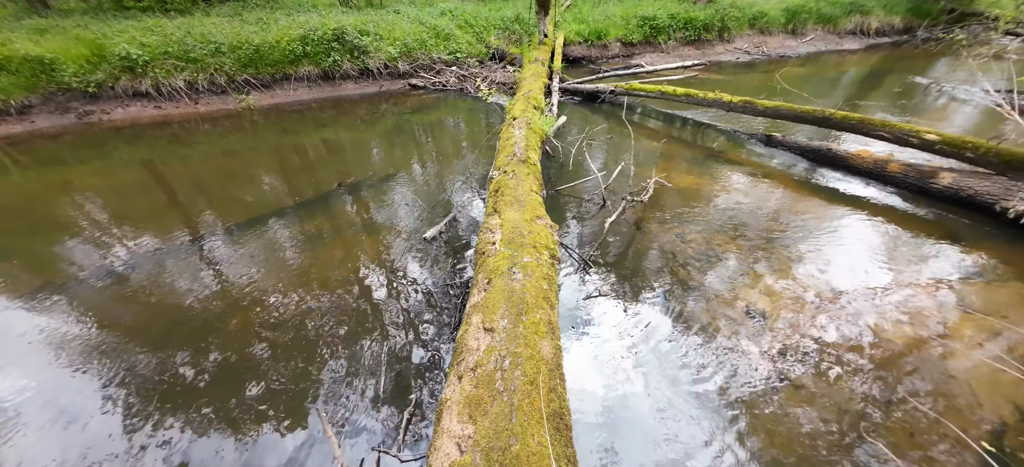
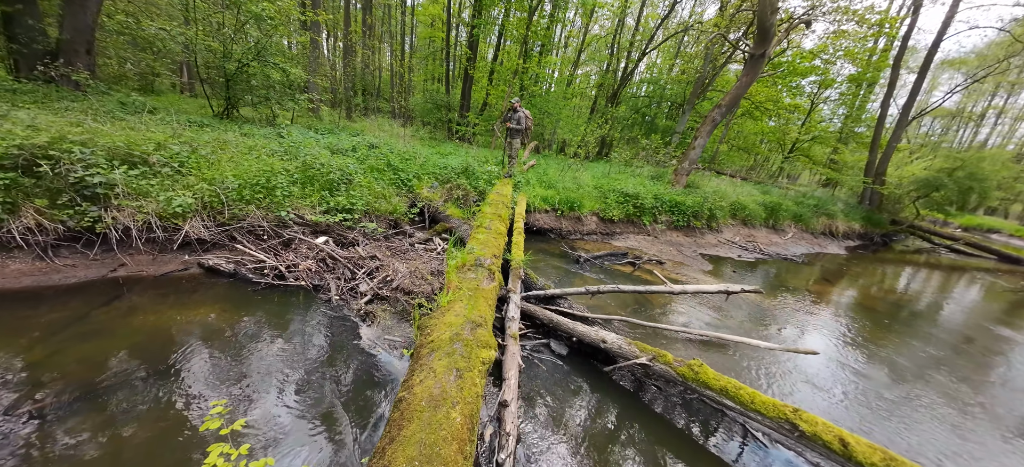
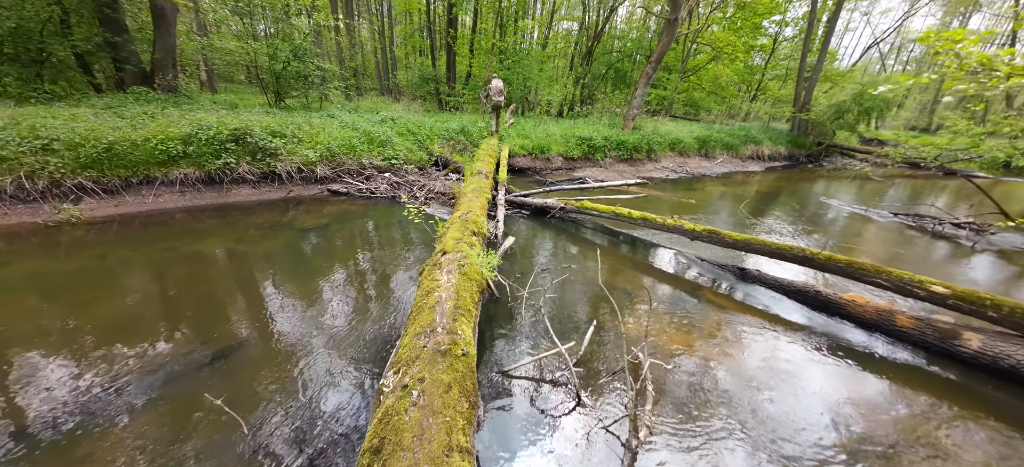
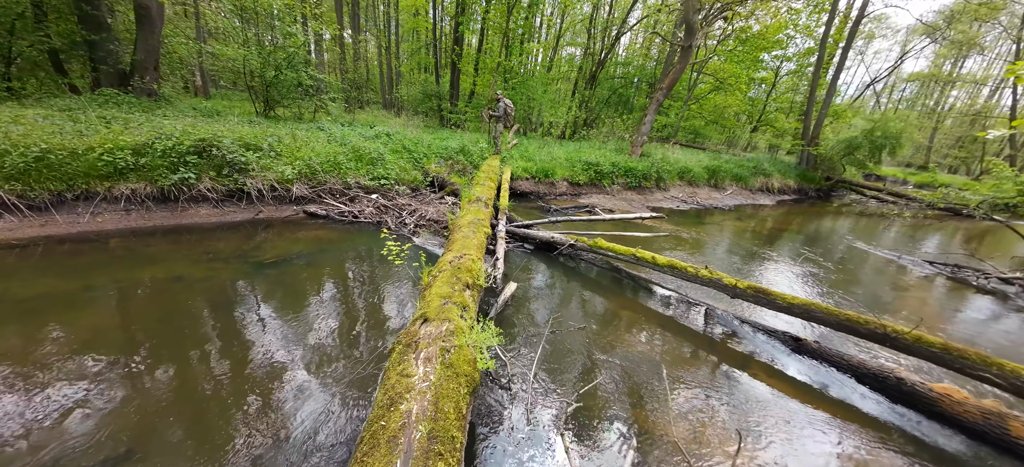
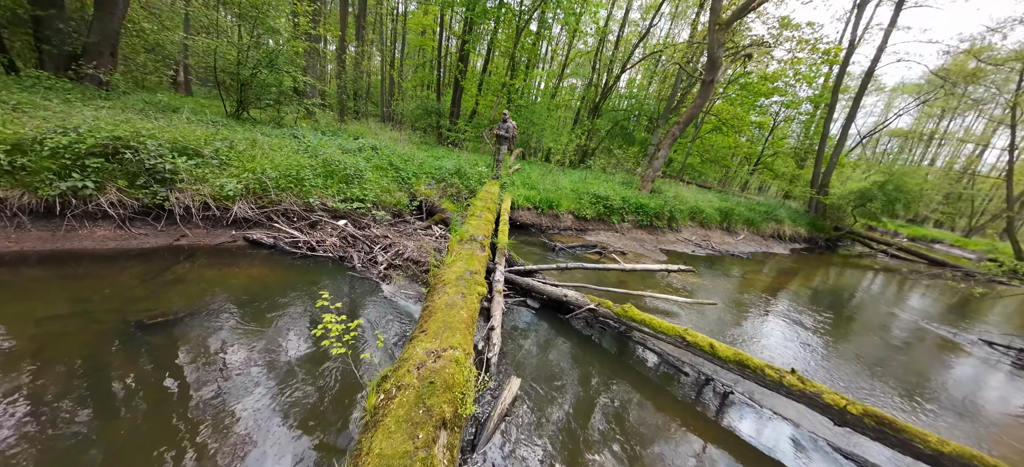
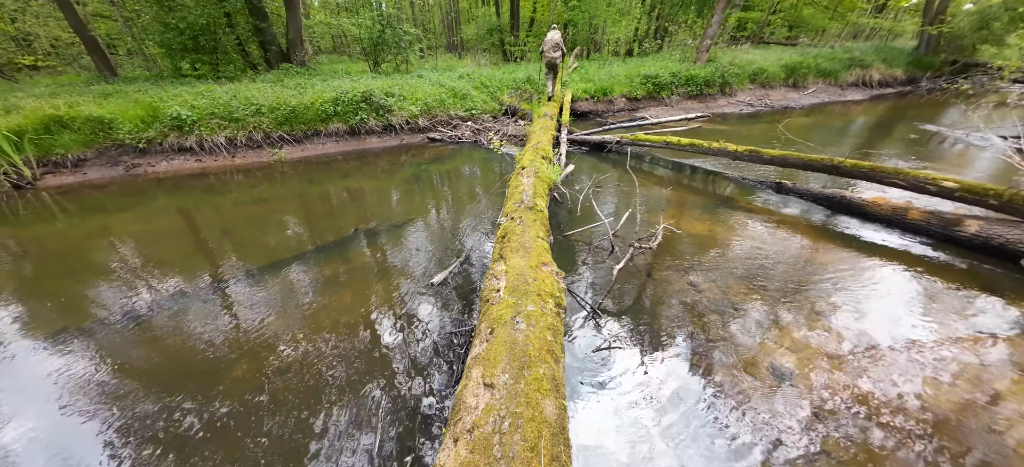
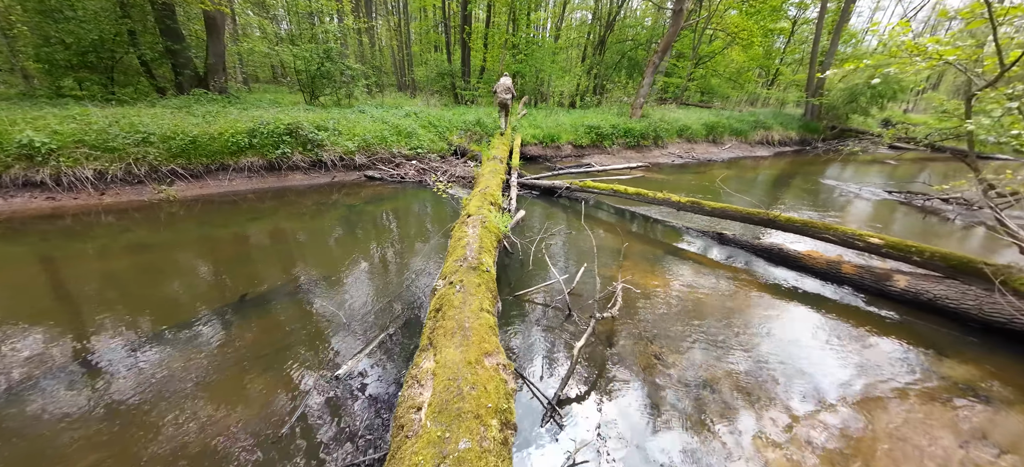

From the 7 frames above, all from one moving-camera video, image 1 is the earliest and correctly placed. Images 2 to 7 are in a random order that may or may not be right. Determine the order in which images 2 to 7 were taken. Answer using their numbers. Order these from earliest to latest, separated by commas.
6, 7, 3, 4, 5, 2
